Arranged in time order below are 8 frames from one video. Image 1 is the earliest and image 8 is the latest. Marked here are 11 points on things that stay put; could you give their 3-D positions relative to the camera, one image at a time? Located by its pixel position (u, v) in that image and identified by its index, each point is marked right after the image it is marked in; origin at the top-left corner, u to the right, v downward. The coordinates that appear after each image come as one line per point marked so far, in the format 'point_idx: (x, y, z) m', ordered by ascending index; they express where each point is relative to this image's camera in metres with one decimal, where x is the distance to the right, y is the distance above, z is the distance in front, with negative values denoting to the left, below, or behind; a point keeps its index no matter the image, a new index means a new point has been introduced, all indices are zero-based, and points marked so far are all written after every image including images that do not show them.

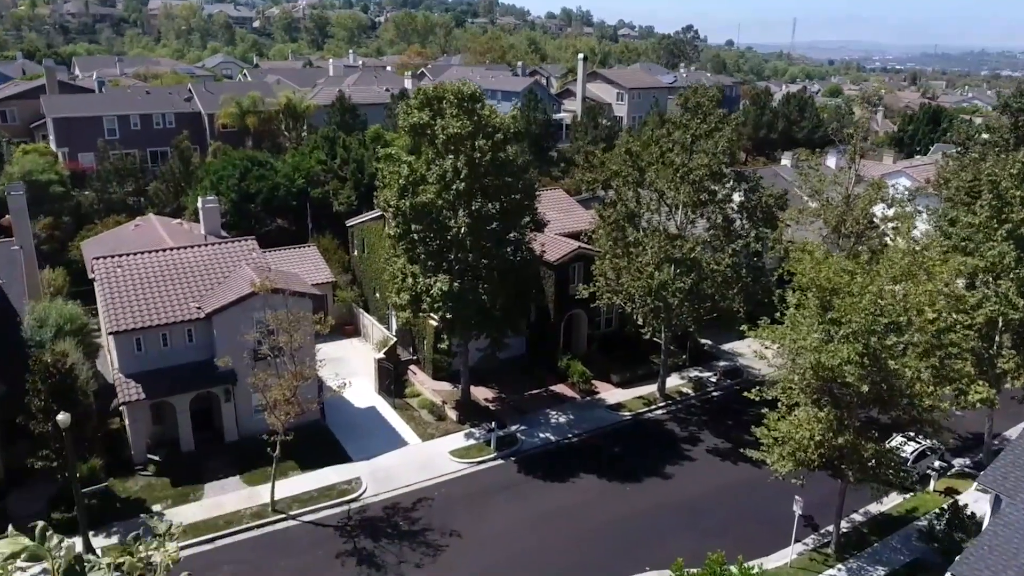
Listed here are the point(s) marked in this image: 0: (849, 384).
0: (+9.8, -2.8, +19.4) m
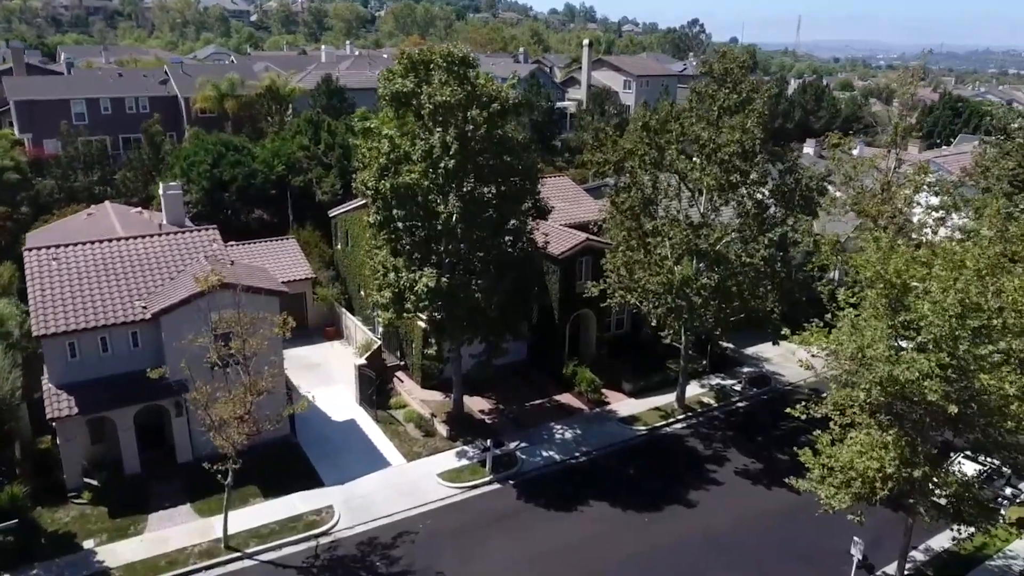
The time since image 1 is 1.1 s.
0: (+9.8, -2.7, +15.7) m
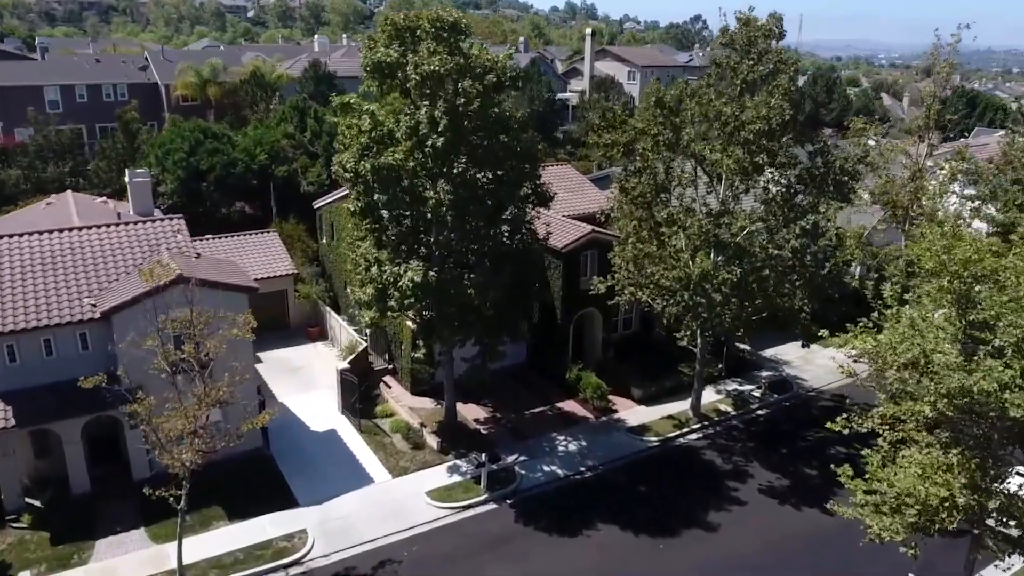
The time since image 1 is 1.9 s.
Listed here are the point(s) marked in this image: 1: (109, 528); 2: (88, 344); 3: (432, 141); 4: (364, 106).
0: (+9.7, -2.6, +13.1) m
1: (-11.3, -6.7, +18.6) m
2: (-12.4, -1.7, +19.5) m
3: (-2.3, +4.2, +19.1) m
4: (-4.5, +5.5, +20.0) m
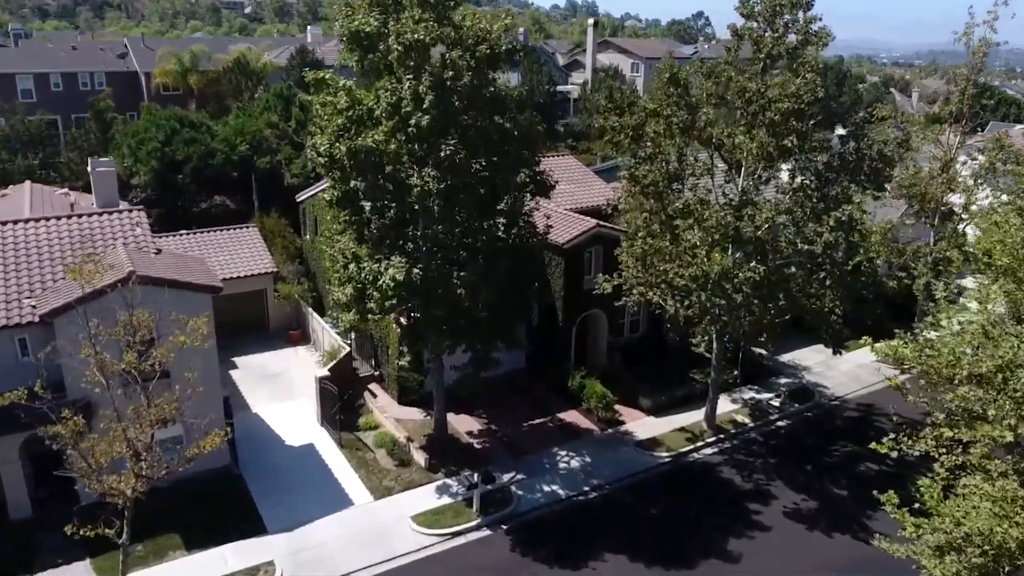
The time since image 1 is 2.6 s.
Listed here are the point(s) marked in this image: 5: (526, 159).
0: (+9.5, -2.6, +10.9) m
1: (-11.4, -6.7, +16.3) m
2: (-12.5, -1.6, +17.2) m
3: (-2.4, +4.2, +16.8) m
4: (-4.6, +5.5, +17.7) m
5: (+0.4, +3.6, +18.5) m
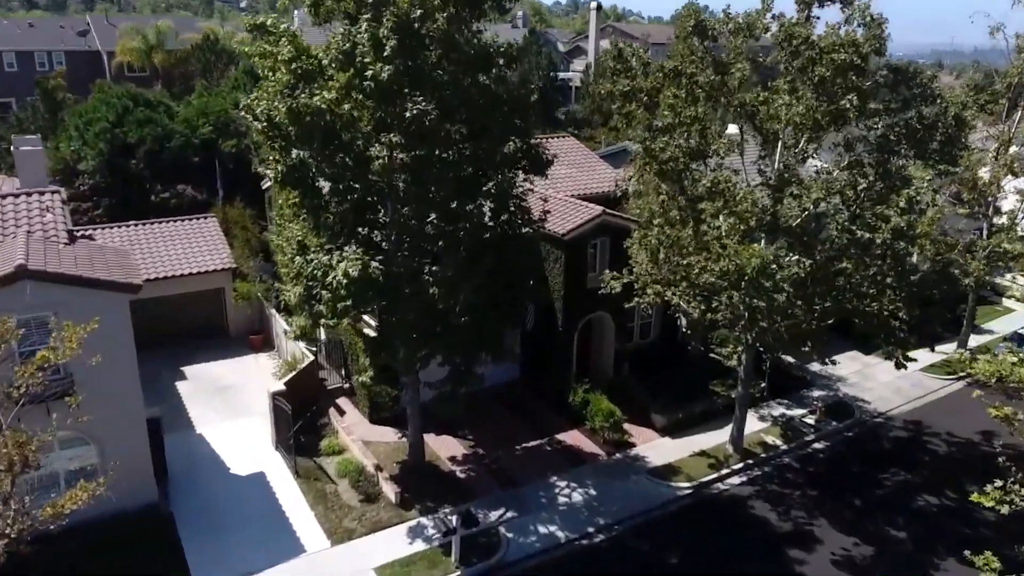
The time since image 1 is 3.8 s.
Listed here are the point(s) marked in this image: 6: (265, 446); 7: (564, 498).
0: (+9.2, -2.6, +7.3) m
1: (-11.7, -6.6, +12.8) m
2: (-12.8, -1.6, +13.7) m
3: (-2.7, +4.3, +13.3) m
4: (-4.9, +5.5, +14.2) m
5: (+0.1, +3.6, +15.0) m
6: (-7.1, -4.5, +19.0) m
7: (+1.4, -5.5, +17.5) m
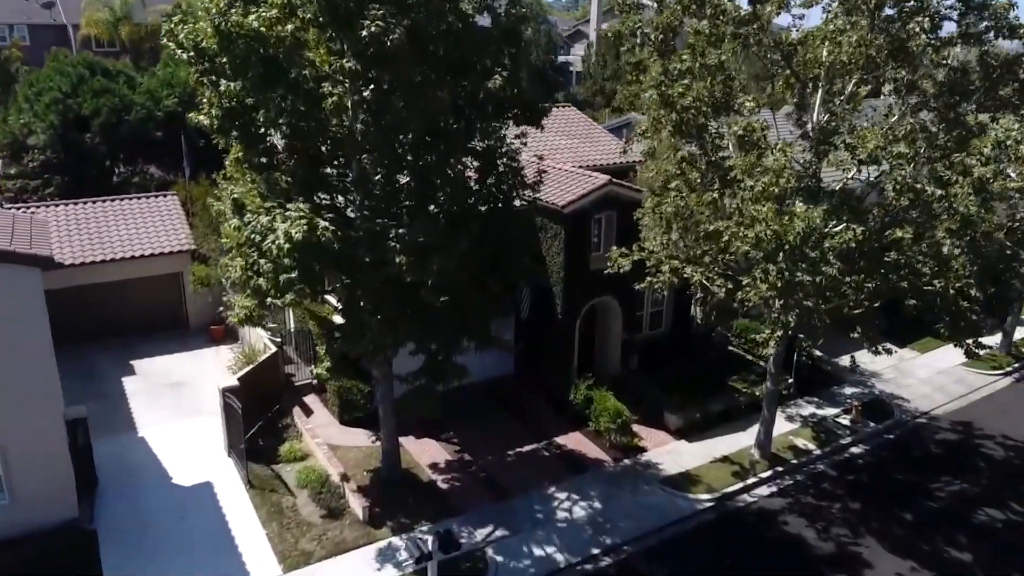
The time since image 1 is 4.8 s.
0: (+9.0, -2.0, +4.6) m
1: (-11.9, -6.1, +10.2) m
2: (-13.1, -1.1, +11.1) m
3: (-2.9, +4.8, +10.6) m
4: (-5.1, +6.0, +11.5) m
5: (-0.1, +4.1, +12.3) m
6: (-7.3, -4.0, +16.3) m
7: (+1.2, -5.0, +14.9) m
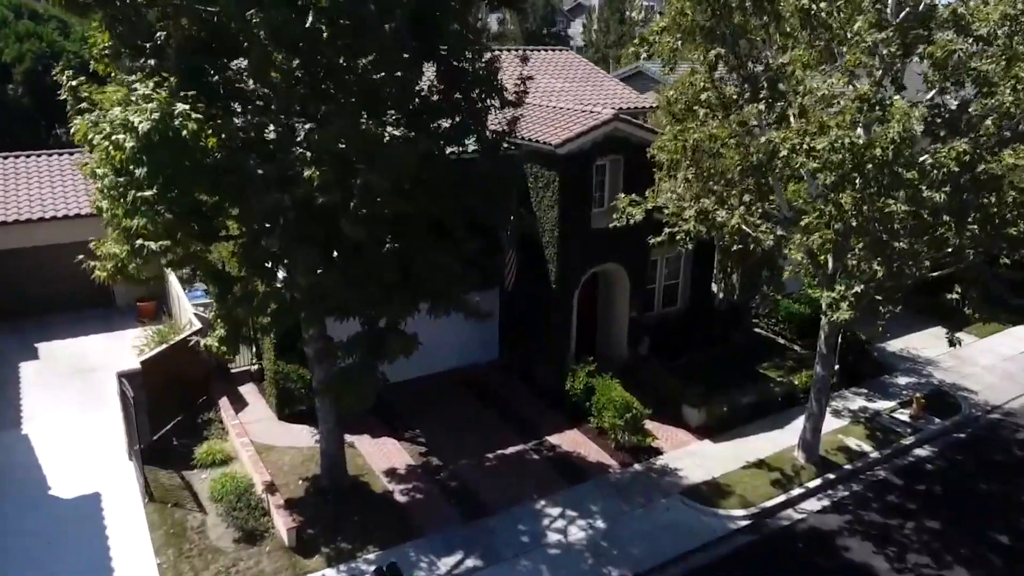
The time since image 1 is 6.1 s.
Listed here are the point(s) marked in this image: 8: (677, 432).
0: (+8.6, -1.2, +1.1) m
1: (-12.3, -5.3, +6.7) m
2: (-13.5, -0.3, +7.6) m
3: (-3.3, +5.6, +7.1) m
4: (-5.5, +6.9, +8.1) m
5: (-0.5, +4.9, +8.8) m
6: (-7.7, -3.2, +12.9) m
7: (+0.8, -4.2, +11.3) m
8: (+3.6, -3.1, +14.4) m
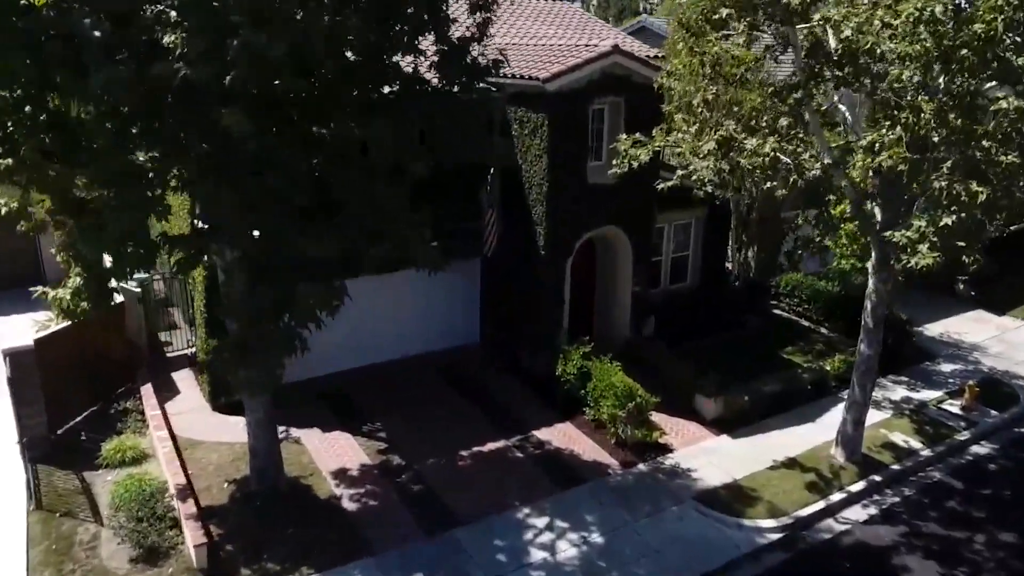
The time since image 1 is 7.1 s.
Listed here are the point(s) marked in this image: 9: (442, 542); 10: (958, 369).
0: (+8.2, -0.5, -1.2) m
1: (-12.7, -4.7, +4.4) m
2: (-13.8, +0.4, +5.4) m
3: (-3.7, +6.2, +4.9) m
4: (-5.8, +7.5, +5.8) m
5: (-0.9, +5.6, +6.5) m
6: (-8.0, -2.6, +10.6) m
7: (+0.4, -3.6, +9.0) m
8: (+3.2, -2.5, +12.1) m
9: (-1.0, -3.5, +9.1) m
10: (+10.0, -1.8, +14.9) m
